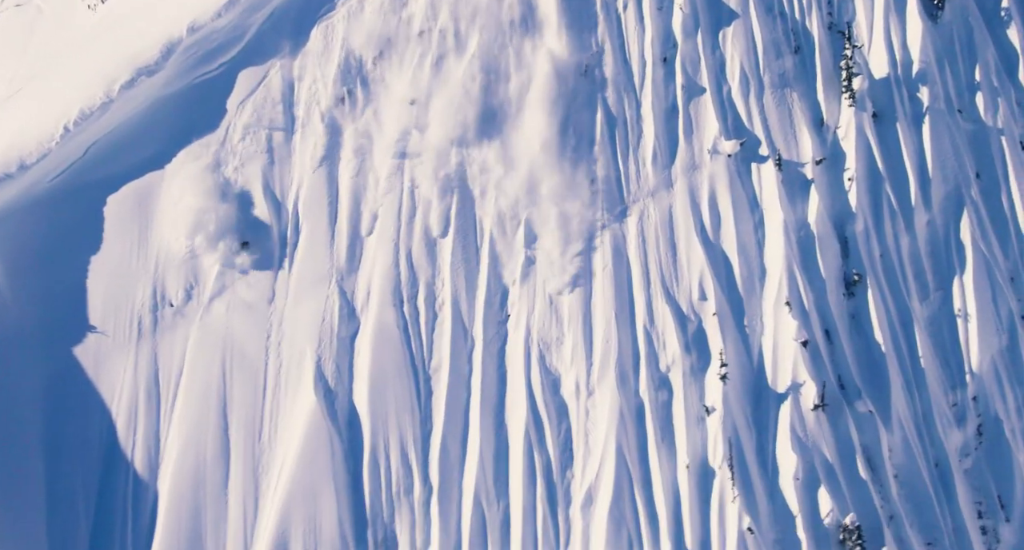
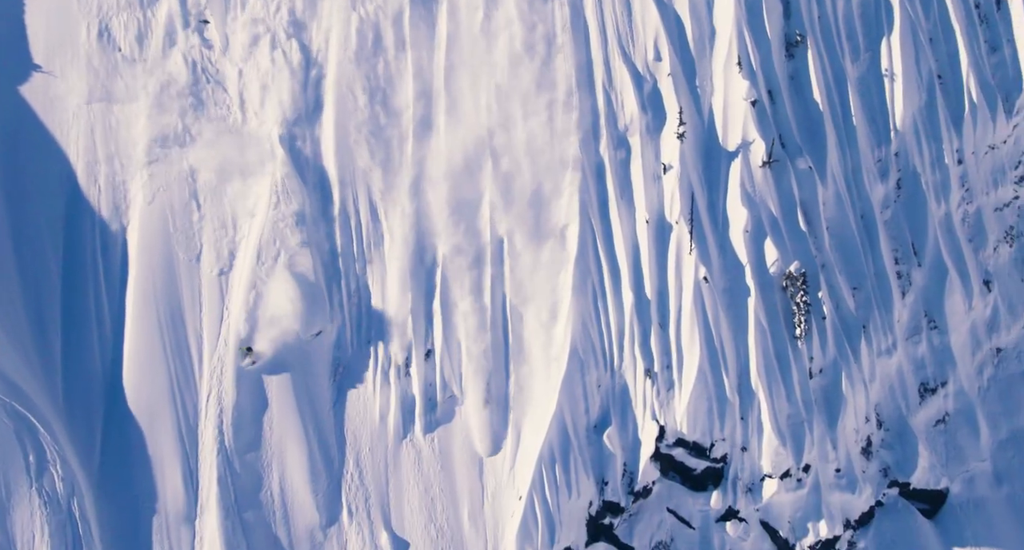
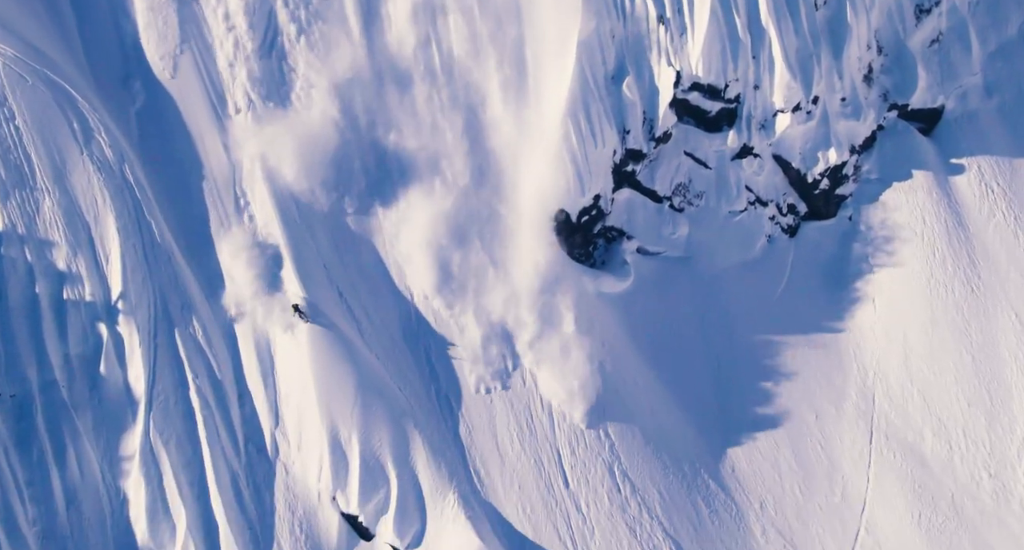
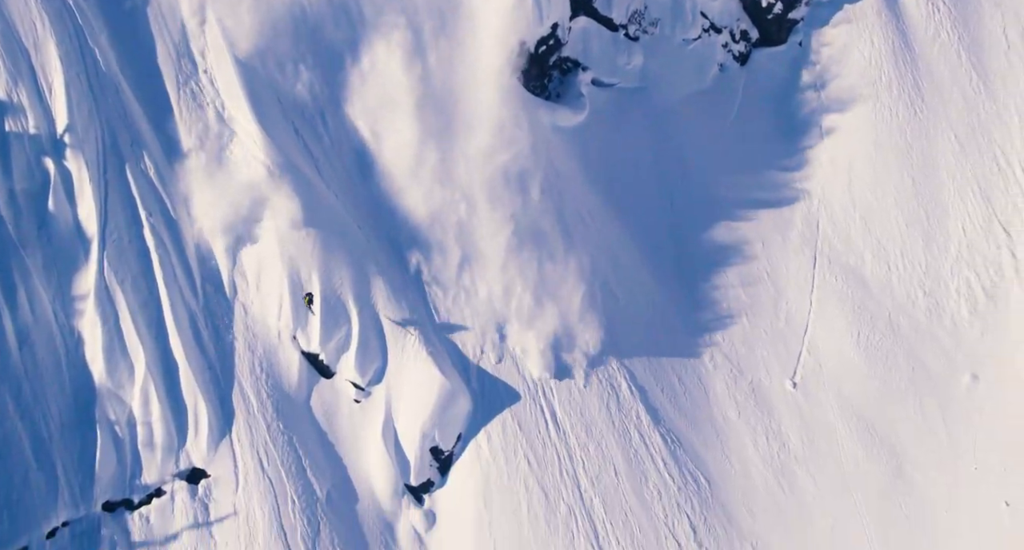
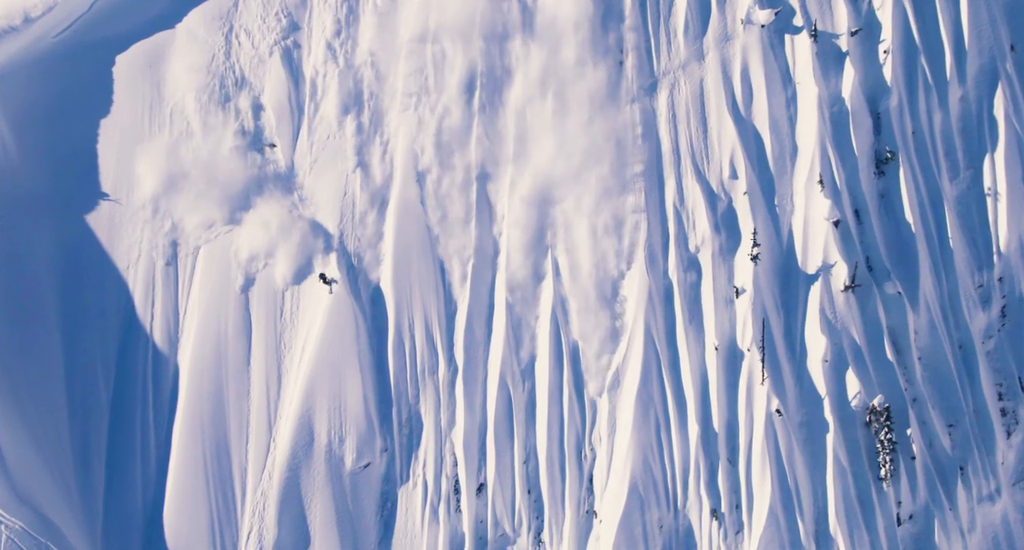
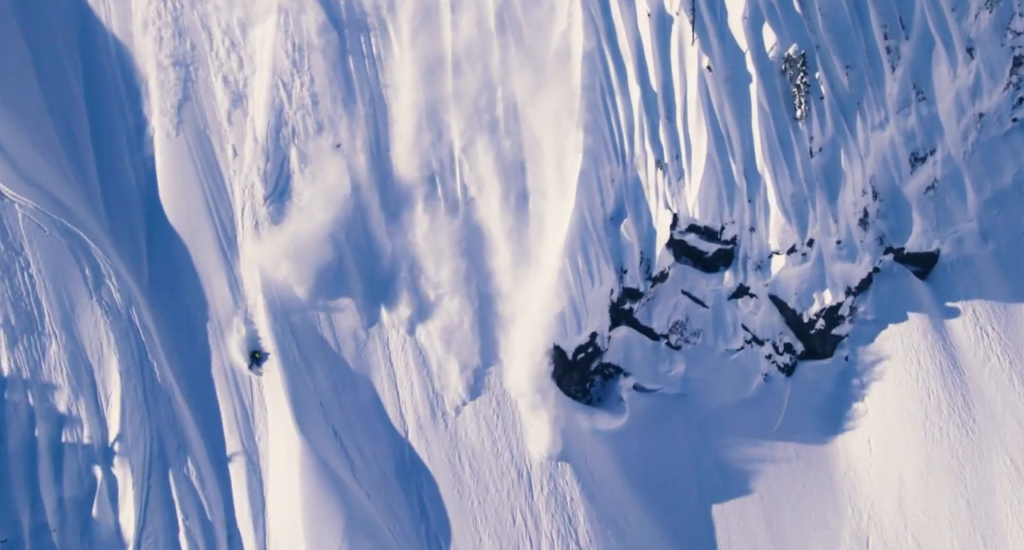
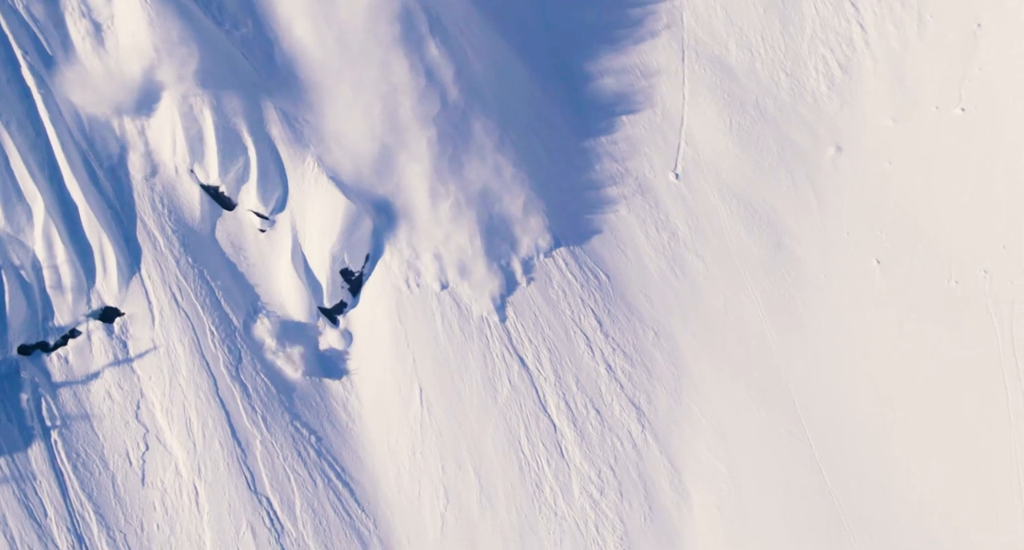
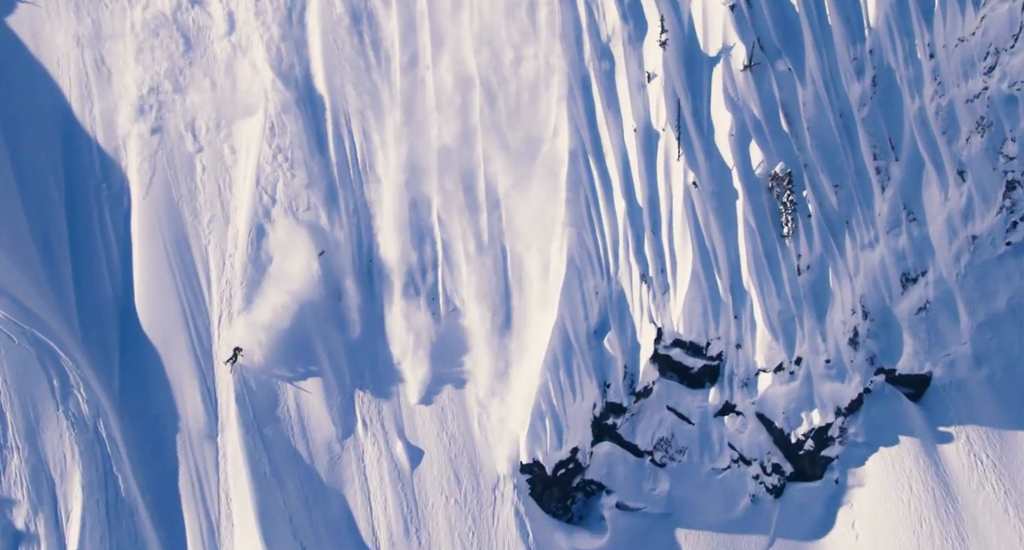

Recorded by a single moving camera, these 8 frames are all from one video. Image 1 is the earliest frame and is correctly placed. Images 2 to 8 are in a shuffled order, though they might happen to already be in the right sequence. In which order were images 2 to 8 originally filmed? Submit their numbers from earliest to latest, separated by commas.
5, 2, 8, 6, 3, 4, 7
